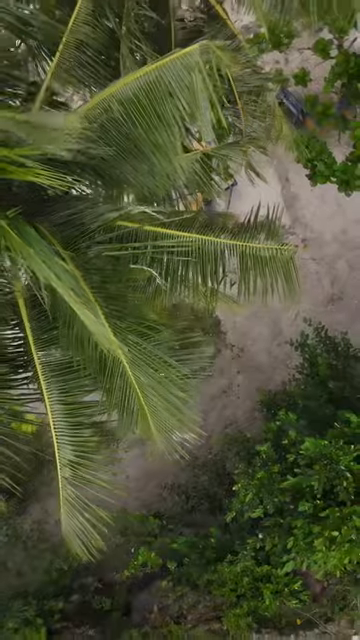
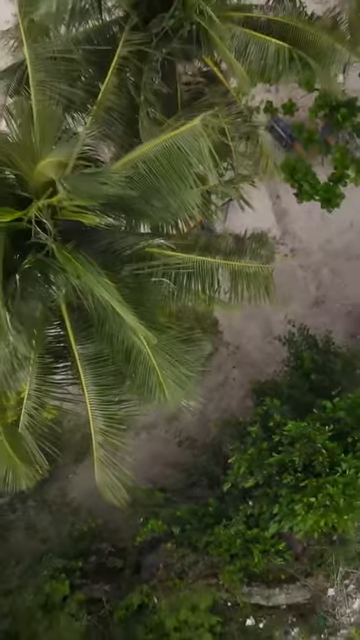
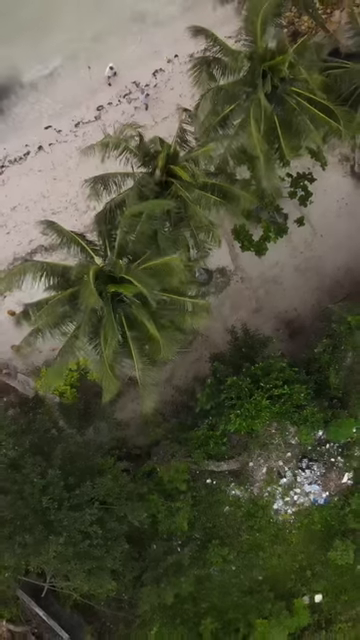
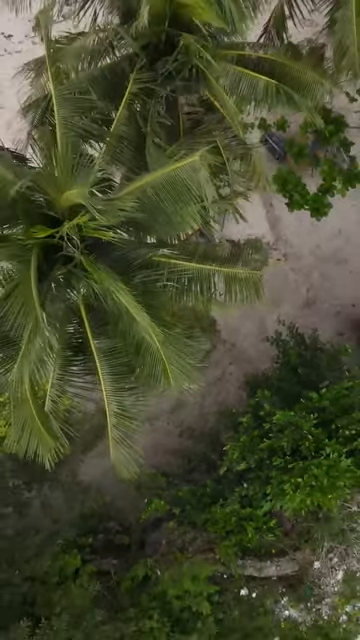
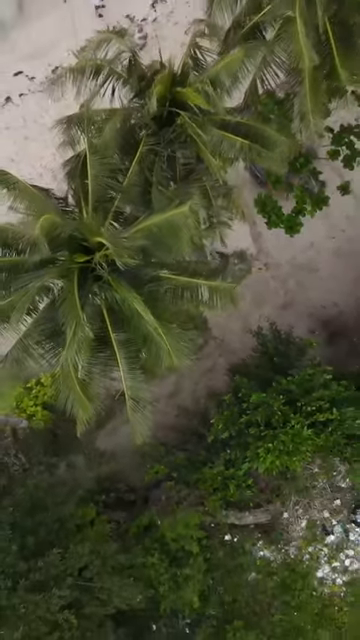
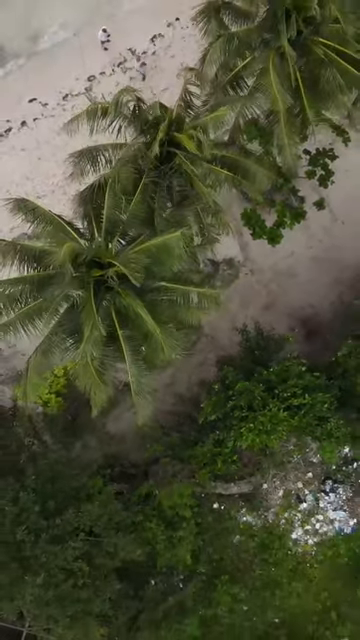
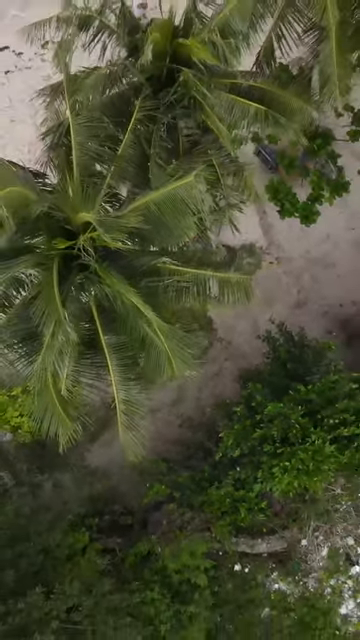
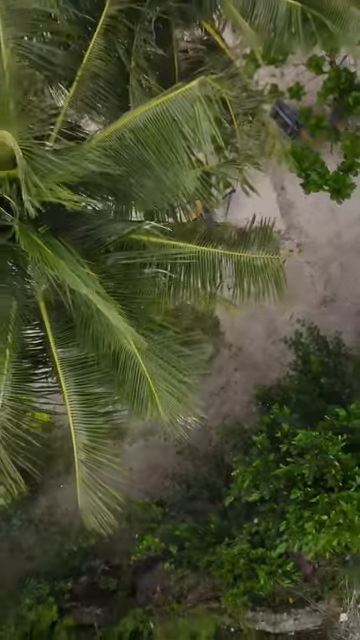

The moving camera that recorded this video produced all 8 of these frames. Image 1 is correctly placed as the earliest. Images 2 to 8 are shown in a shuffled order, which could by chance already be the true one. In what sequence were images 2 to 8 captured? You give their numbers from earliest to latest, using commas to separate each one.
8, 2, 4, 7, 5, 6, 3
